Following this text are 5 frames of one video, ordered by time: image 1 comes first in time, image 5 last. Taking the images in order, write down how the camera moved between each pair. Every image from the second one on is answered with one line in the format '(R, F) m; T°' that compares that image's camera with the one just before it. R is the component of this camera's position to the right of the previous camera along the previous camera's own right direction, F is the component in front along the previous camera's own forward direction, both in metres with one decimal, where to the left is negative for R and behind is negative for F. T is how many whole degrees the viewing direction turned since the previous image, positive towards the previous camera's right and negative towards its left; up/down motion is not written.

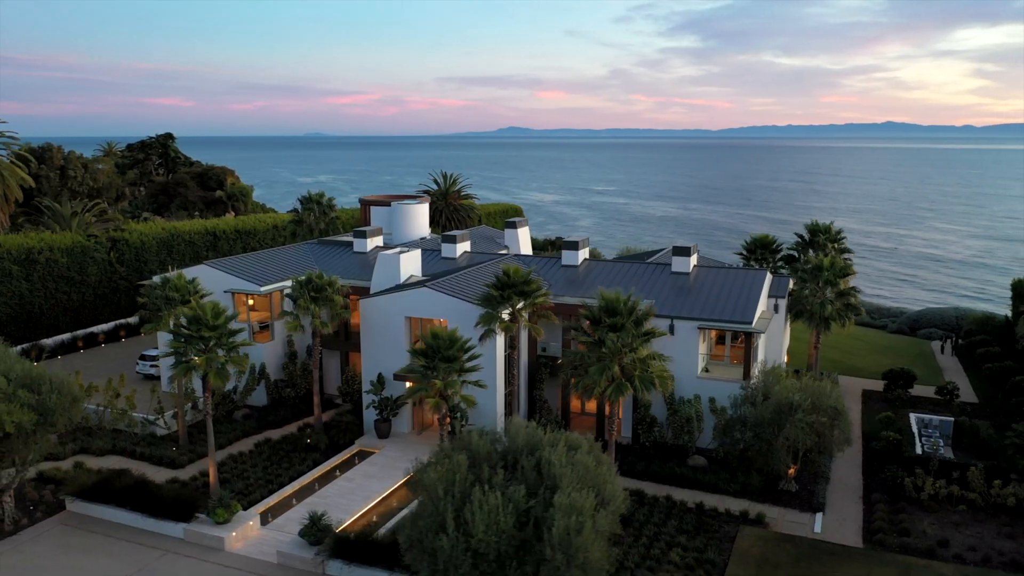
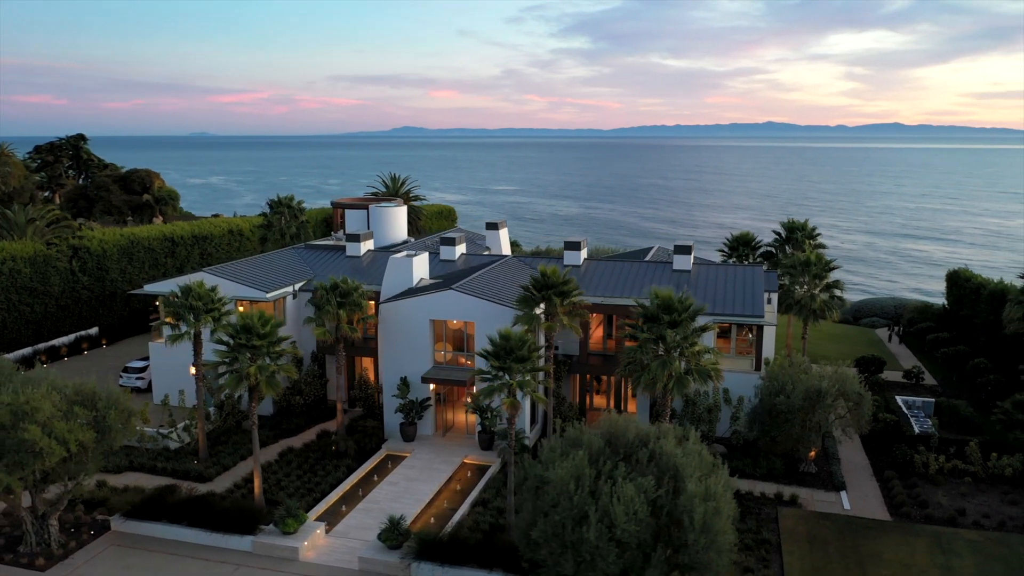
(-4.3, -0.3) m; +7°
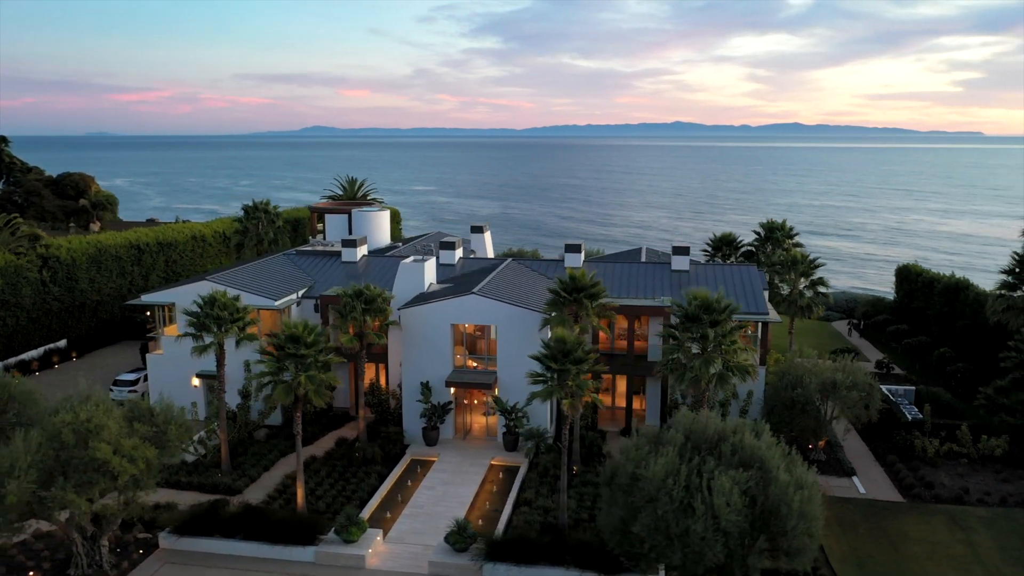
(-3.6, -0.3) m; +6°
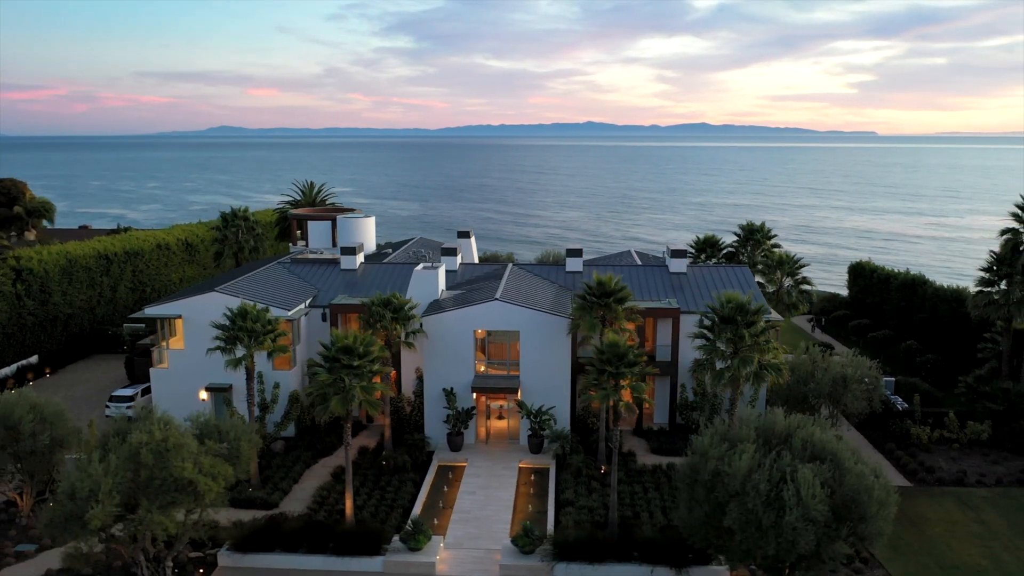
(-3.6, -0.4) m; +6°
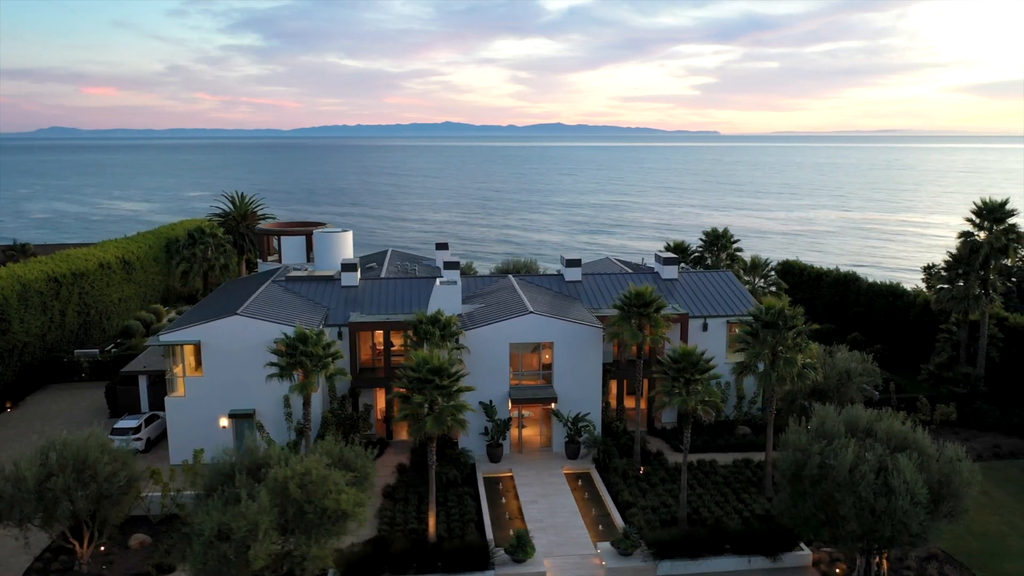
(-6.0, -0.4) m; +9°
